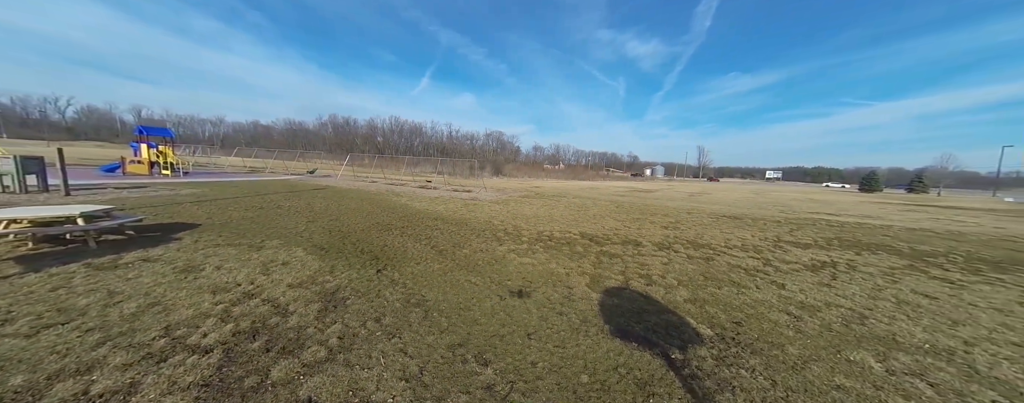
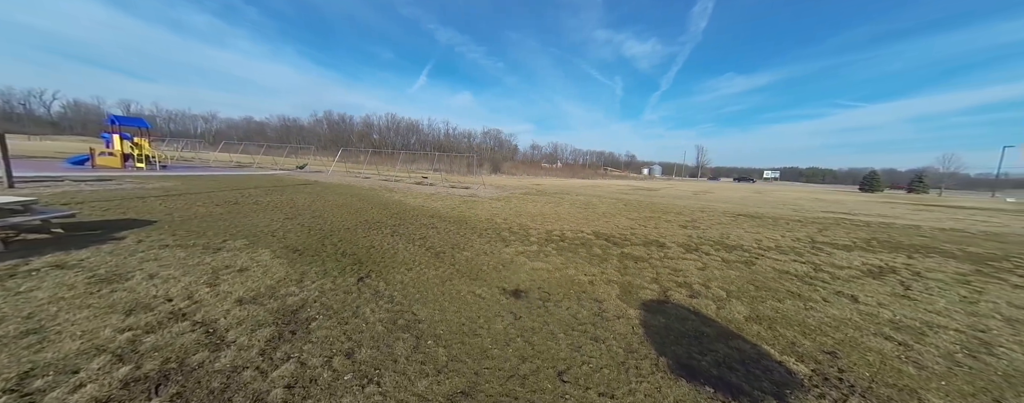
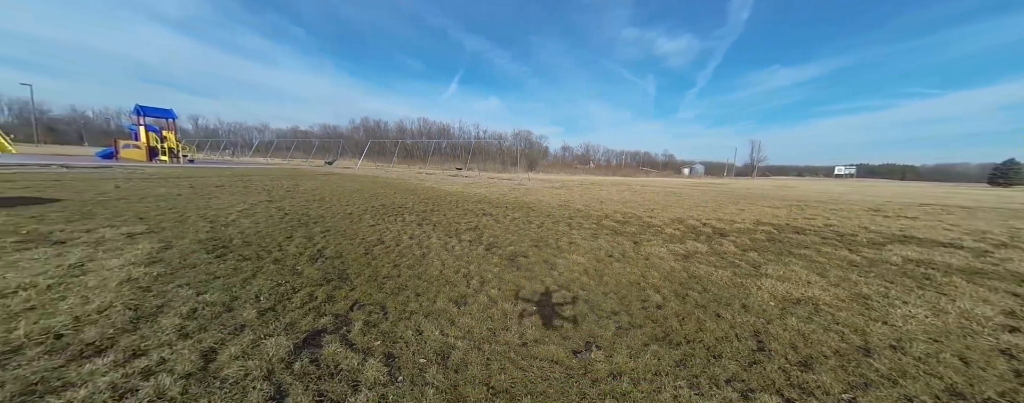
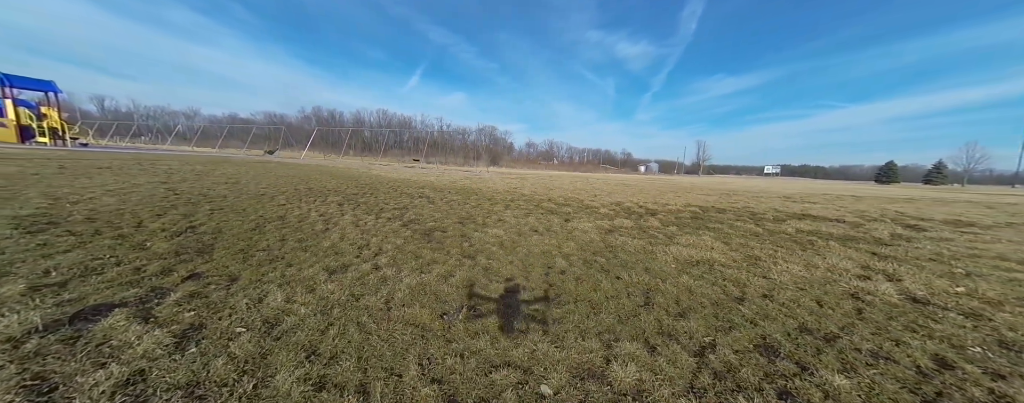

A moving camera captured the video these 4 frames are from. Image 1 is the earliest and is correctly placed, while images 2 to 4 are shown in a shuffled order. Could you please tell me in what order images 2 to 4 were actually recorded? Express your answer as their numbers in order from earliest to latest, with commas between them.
2, 4, 3
